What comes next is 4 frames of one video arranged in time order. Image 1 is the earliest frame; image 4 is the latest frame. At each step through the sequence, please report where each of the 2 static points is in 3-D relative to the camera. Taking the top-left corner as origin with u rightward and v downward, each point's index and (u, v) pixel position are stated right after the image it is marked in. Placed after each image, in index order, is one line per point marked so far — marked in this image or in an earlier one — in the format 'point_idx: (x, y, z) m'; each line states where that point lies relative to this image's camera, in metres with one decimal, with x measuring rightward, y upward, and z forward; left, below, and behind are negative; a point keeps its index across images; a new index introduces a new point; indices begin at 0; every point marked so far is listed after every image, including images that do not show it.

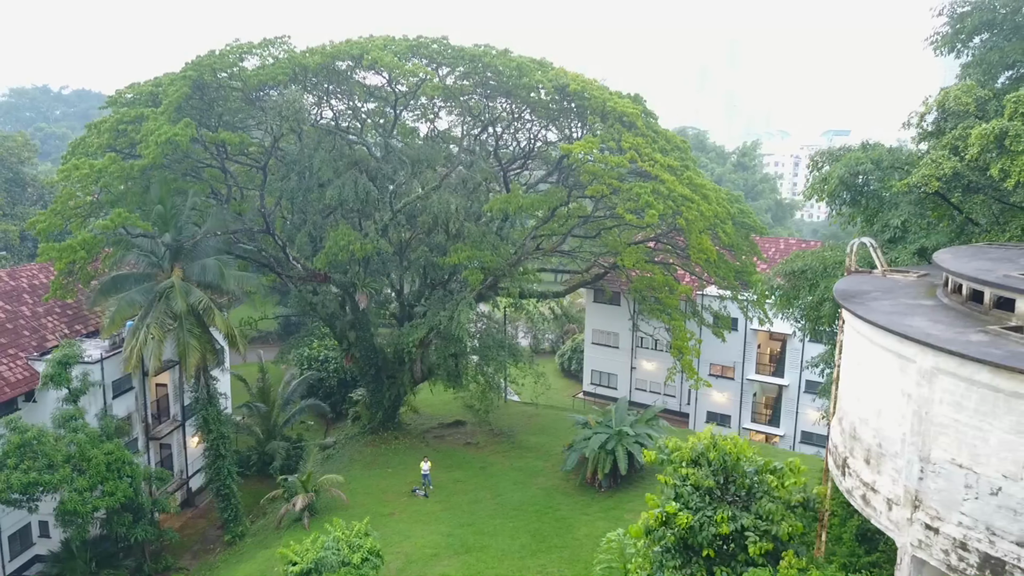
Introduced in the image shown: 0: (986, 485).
0: (+4.2, -1.7, +6.2) m
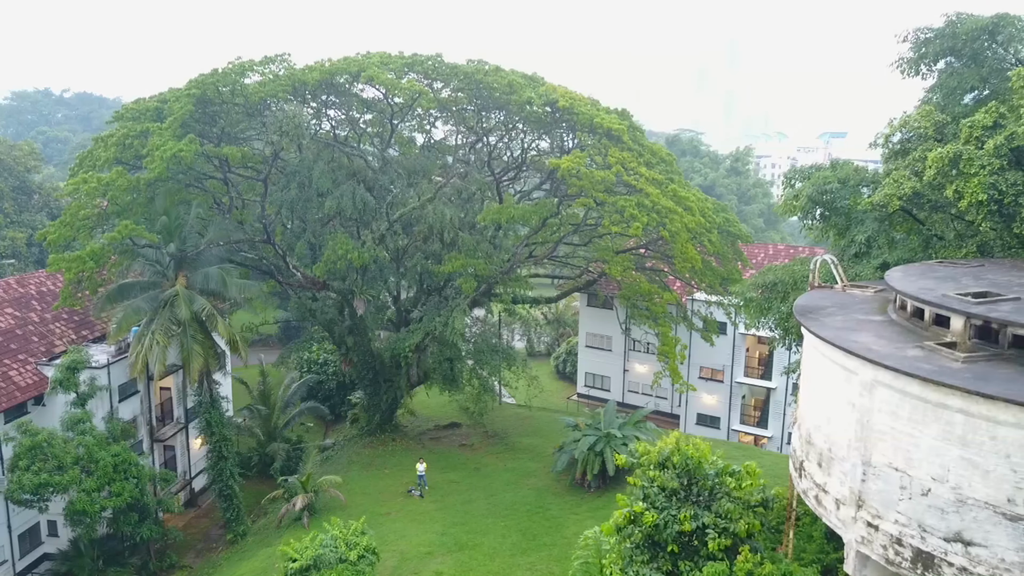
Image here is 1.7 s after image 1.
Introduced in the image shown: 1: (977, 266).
0: (+4.0, -2.0, +6.8) m
1: (+6.1, +0.3, +9.1) m
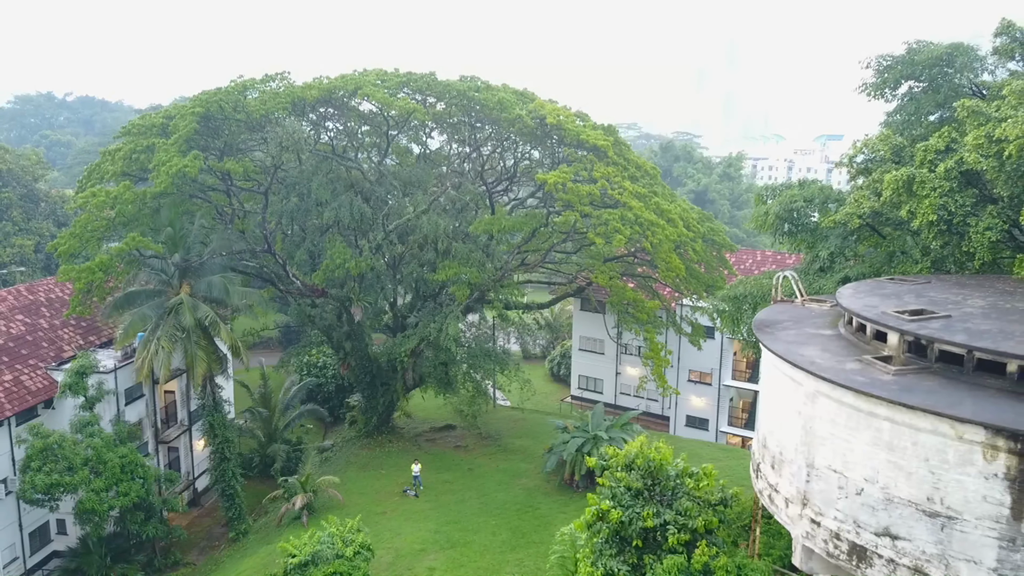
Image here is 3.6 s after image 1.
0: (+3.7, -2.2, +7.6) m
1: (+5.8, +0.1, +9.8) m
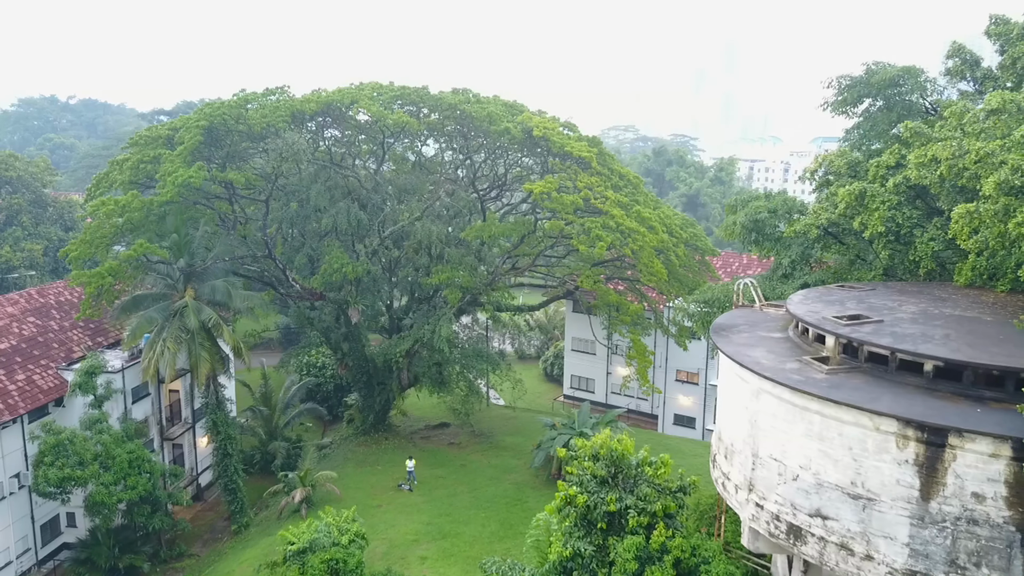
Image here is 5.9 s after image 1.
0: (+3.4, -2.3, +8.5) m
1: (+5.5, 0.0, +10.8) m
